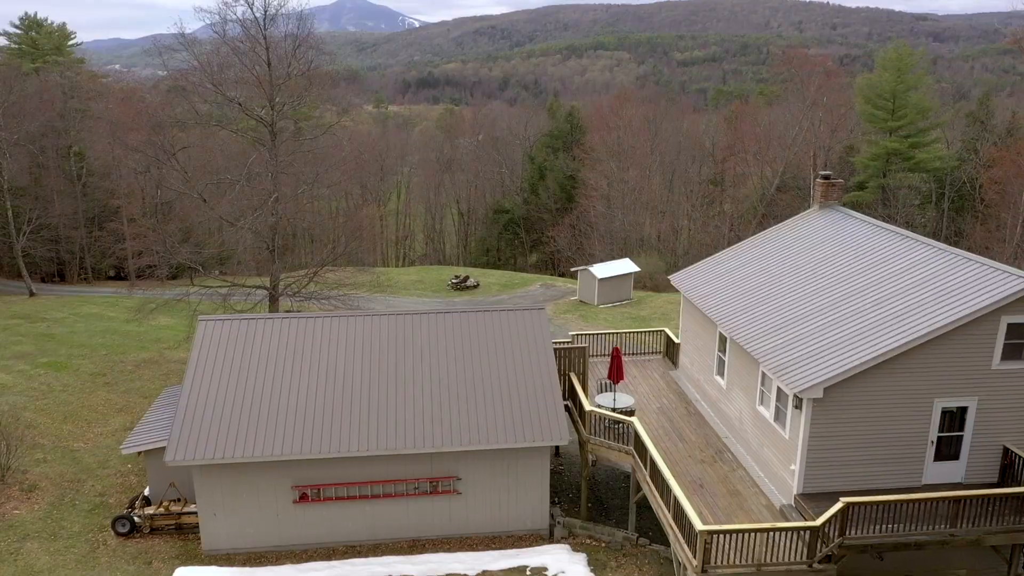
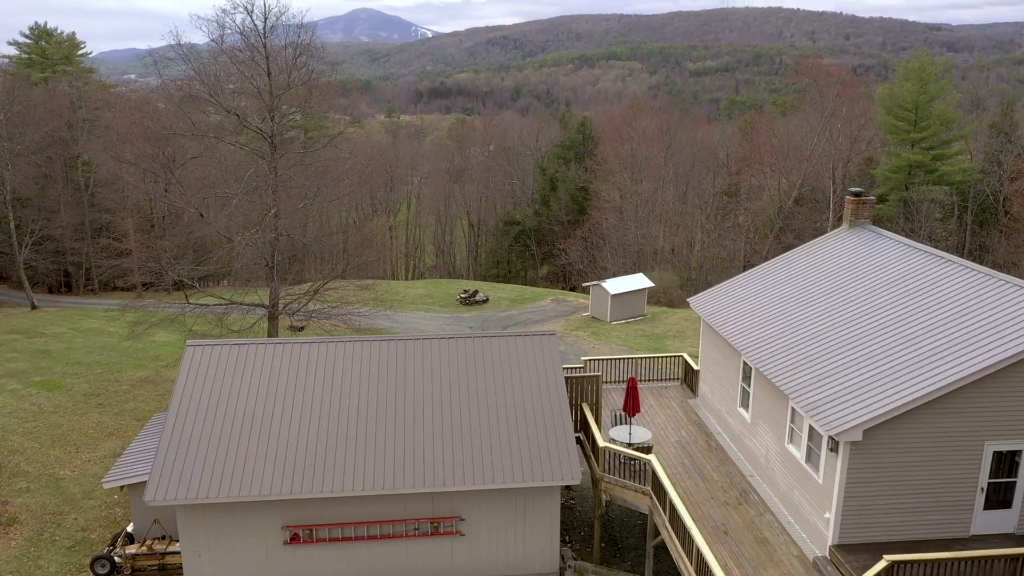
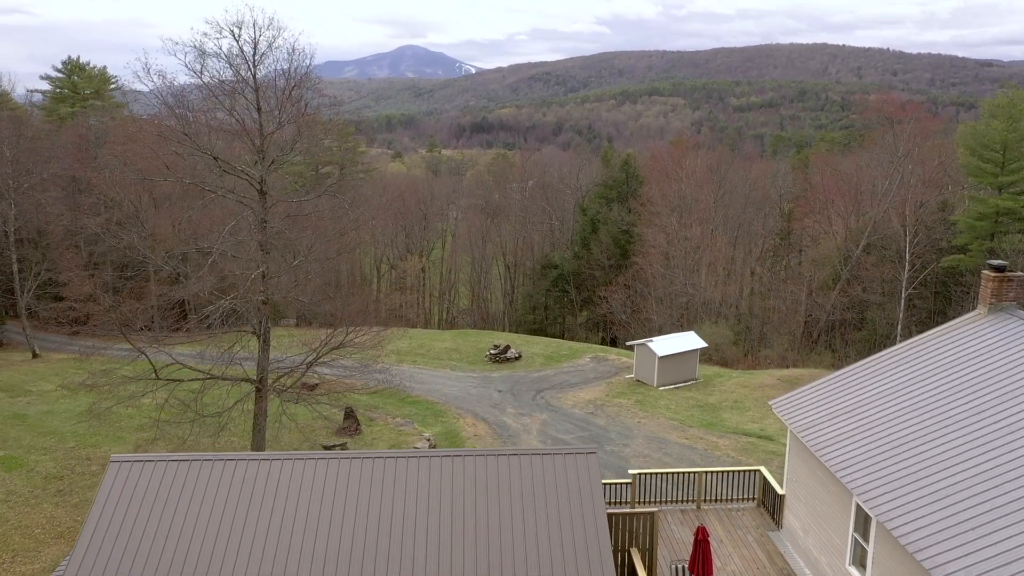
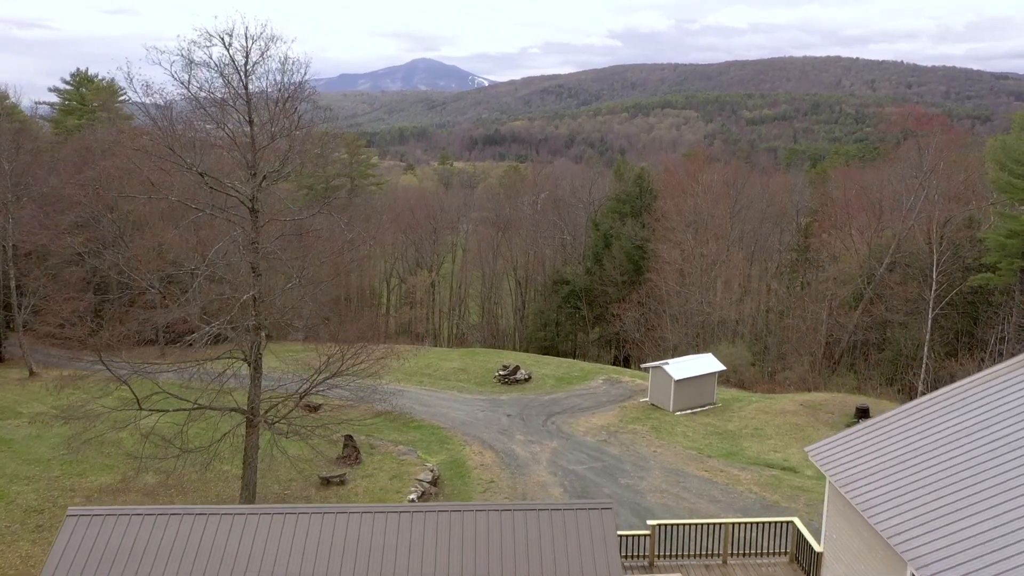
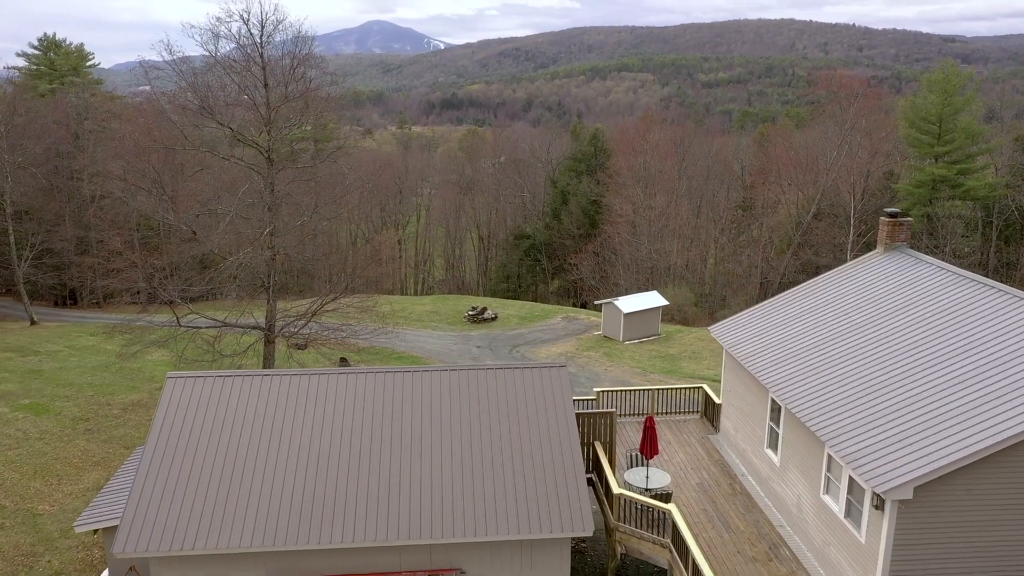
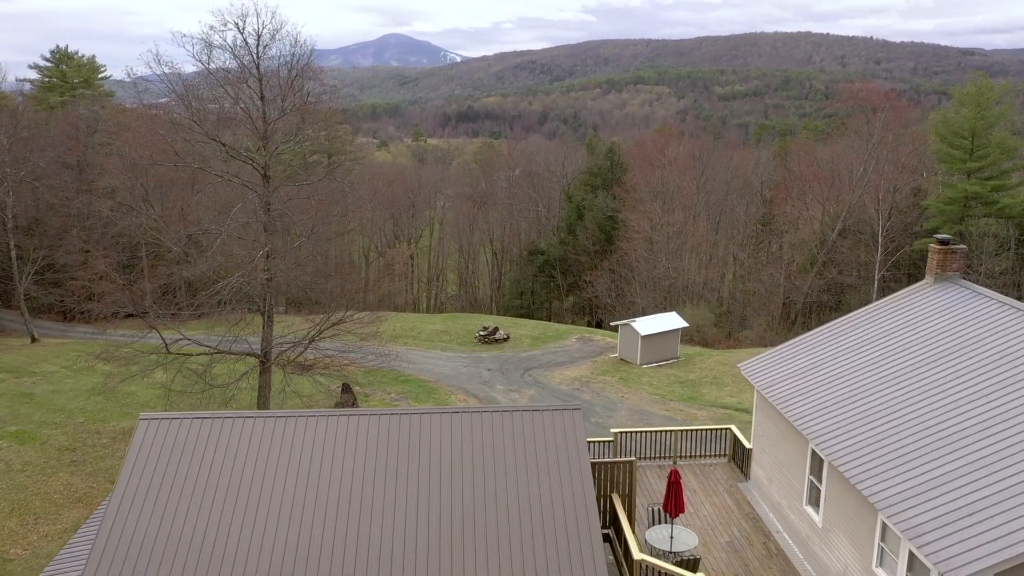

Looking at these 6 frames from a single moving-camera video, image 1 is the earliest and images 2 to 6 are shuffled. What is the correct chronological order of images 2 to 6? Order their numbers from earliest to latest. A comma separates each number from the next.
2, 5, 6, 3, 4
